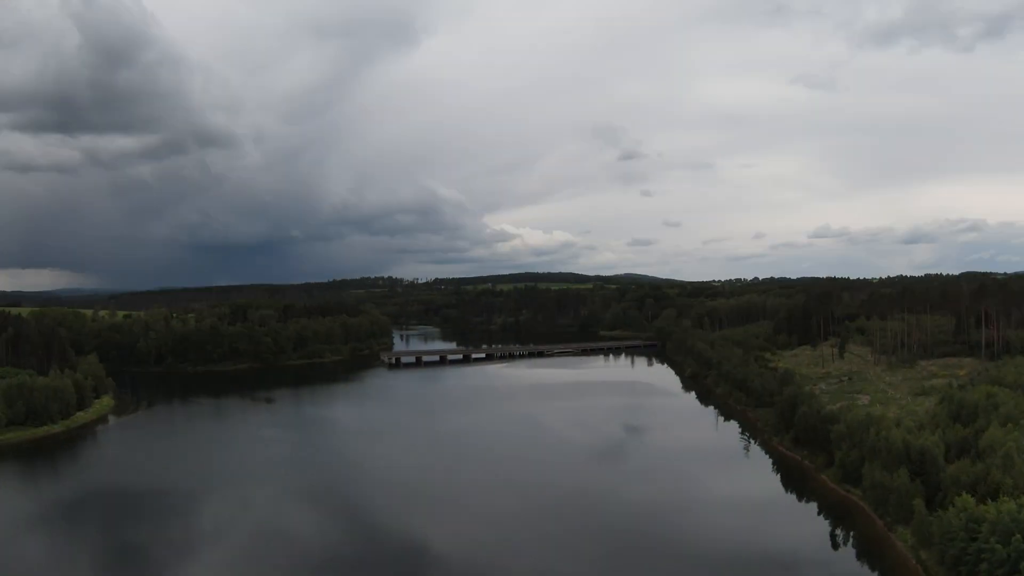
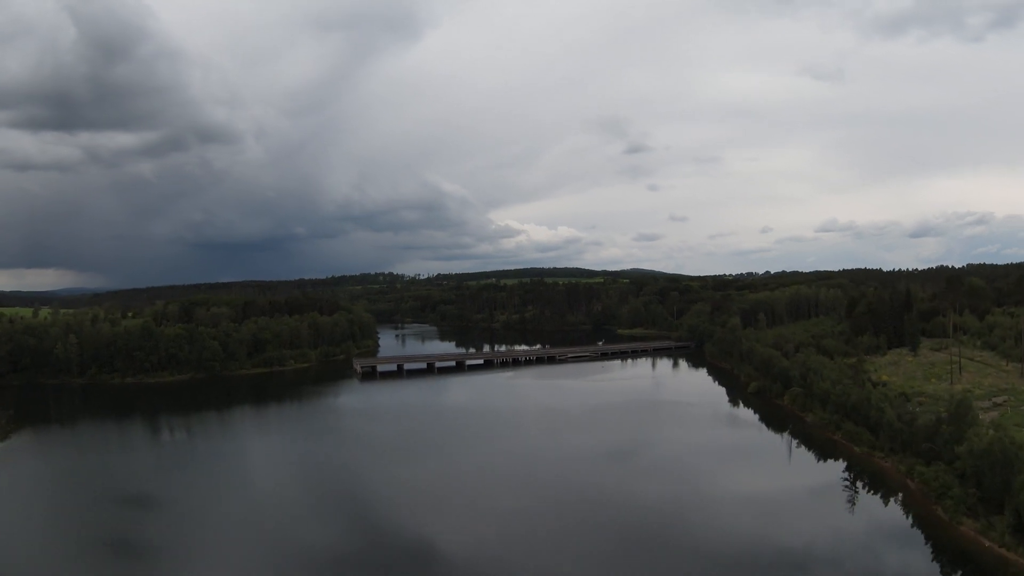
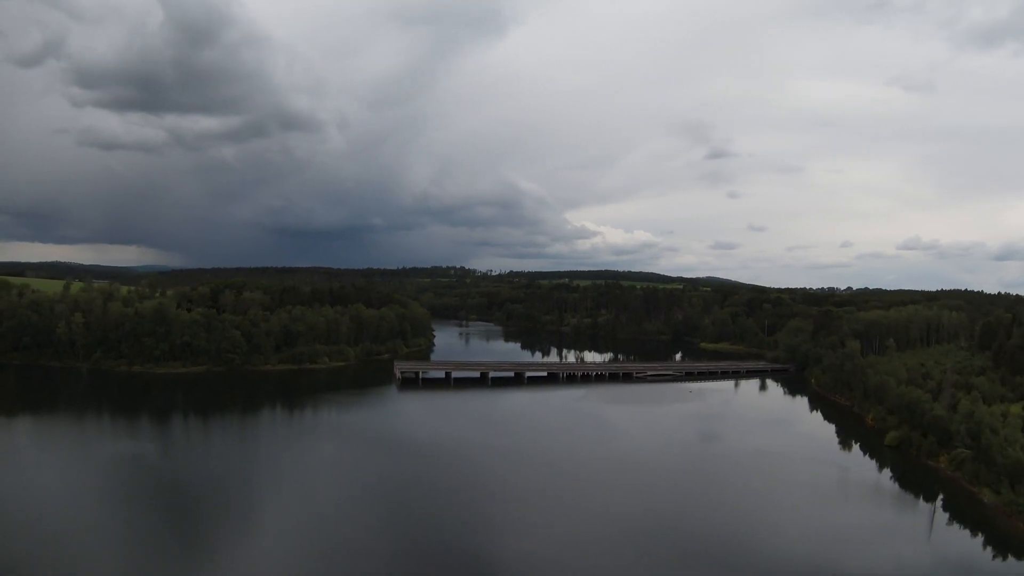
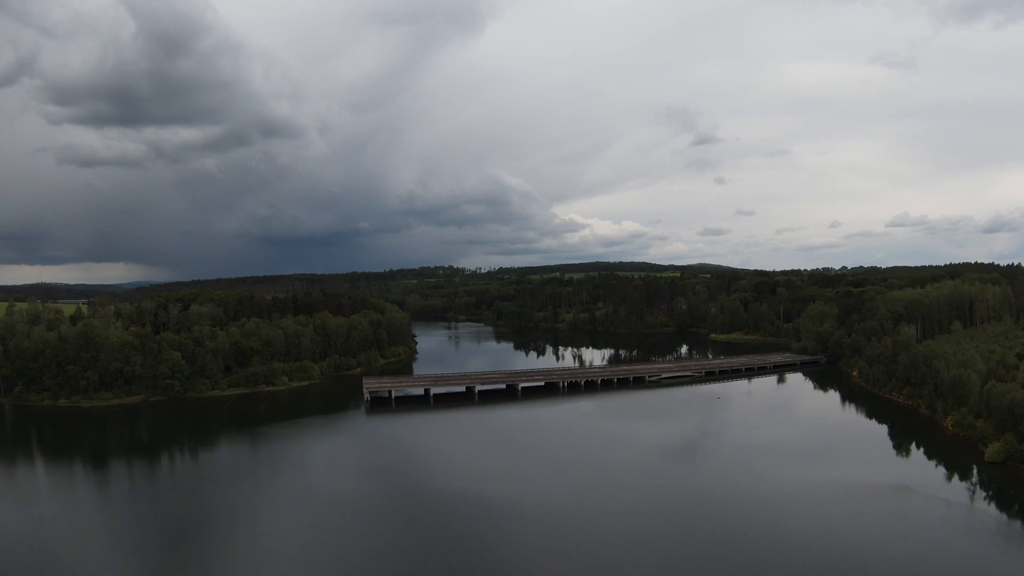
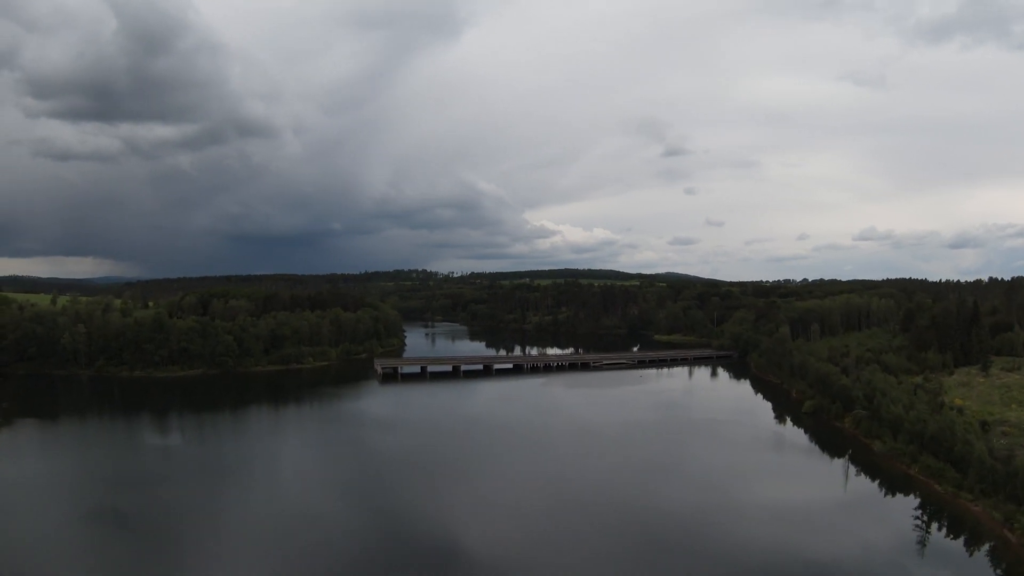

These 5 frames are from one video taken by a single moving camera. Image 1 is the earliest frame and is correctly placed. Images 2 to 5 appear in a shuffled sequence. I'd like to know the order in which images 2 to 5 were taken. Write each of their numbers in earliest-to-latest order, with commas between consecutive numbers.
2, 5, 3, 4
